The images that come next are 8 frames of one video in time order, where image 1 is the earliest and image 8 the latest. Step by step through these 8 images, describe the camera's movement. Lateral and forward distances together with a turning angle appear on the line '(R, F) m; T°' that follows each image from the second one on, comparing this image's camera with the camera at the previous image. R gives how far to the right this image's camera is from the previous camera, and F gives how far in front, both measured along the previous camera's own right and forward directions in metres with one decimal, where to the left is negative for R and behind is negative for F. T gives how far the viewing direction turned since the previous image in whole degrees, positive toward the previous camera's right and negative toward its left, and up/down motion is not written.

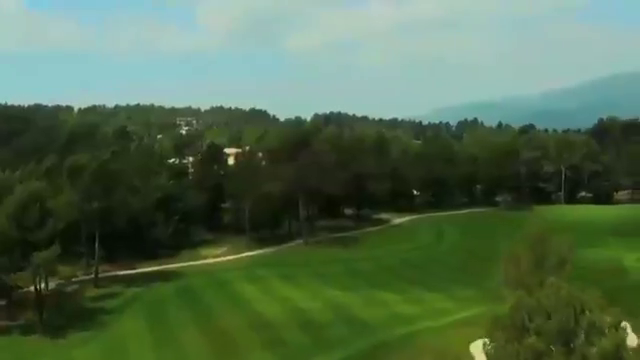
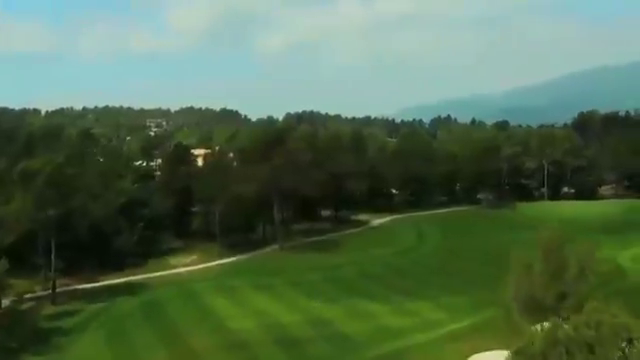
(-0.1, +3.4) m; +2°
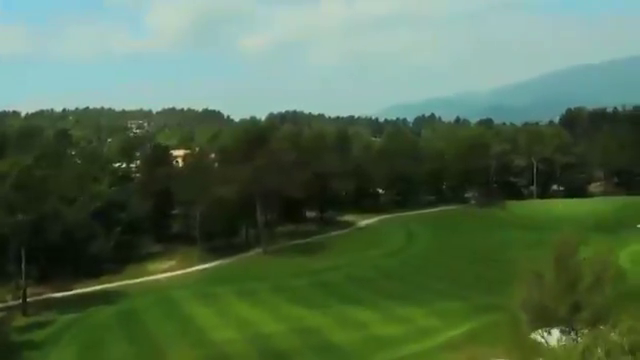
(-0.1, +2.0) m; +1°
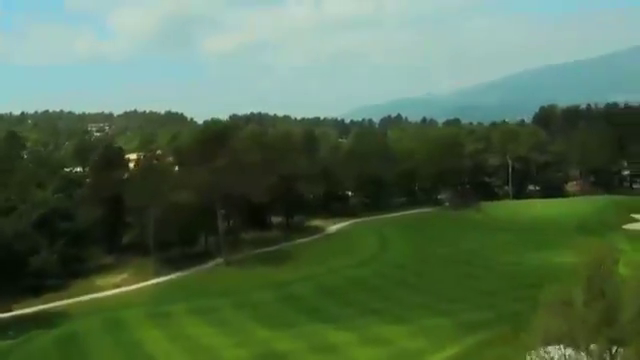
(0.0, +4.1) m; +2°
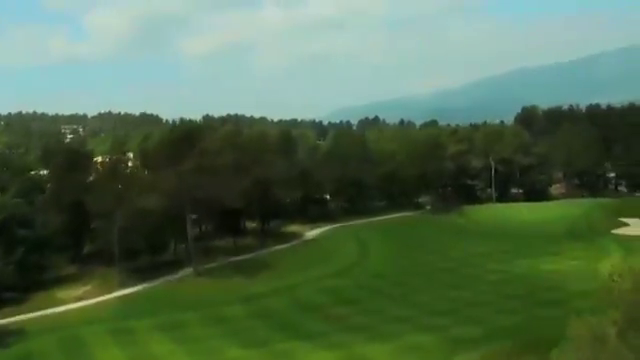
(0.0, +2.7) m; +1°
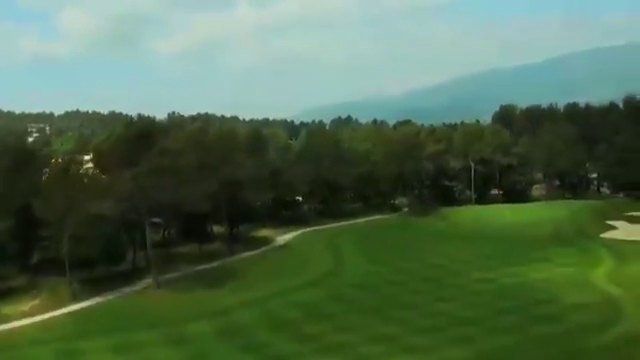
(0.0, +3.4) m; +2°
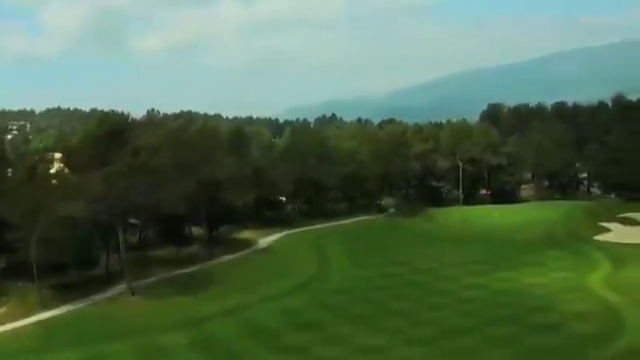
(0.0, +2.1) m; +1°
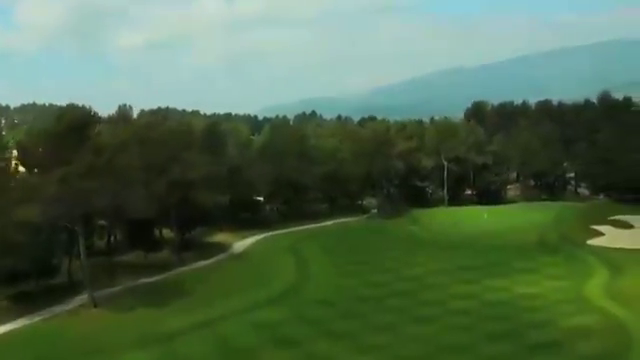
(0.0, +2.8) m; +1°
